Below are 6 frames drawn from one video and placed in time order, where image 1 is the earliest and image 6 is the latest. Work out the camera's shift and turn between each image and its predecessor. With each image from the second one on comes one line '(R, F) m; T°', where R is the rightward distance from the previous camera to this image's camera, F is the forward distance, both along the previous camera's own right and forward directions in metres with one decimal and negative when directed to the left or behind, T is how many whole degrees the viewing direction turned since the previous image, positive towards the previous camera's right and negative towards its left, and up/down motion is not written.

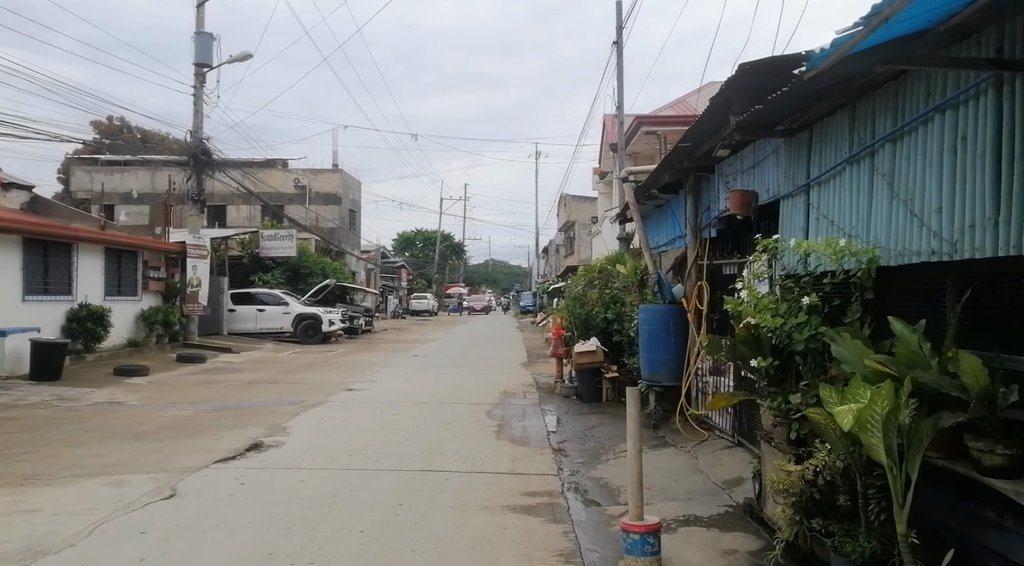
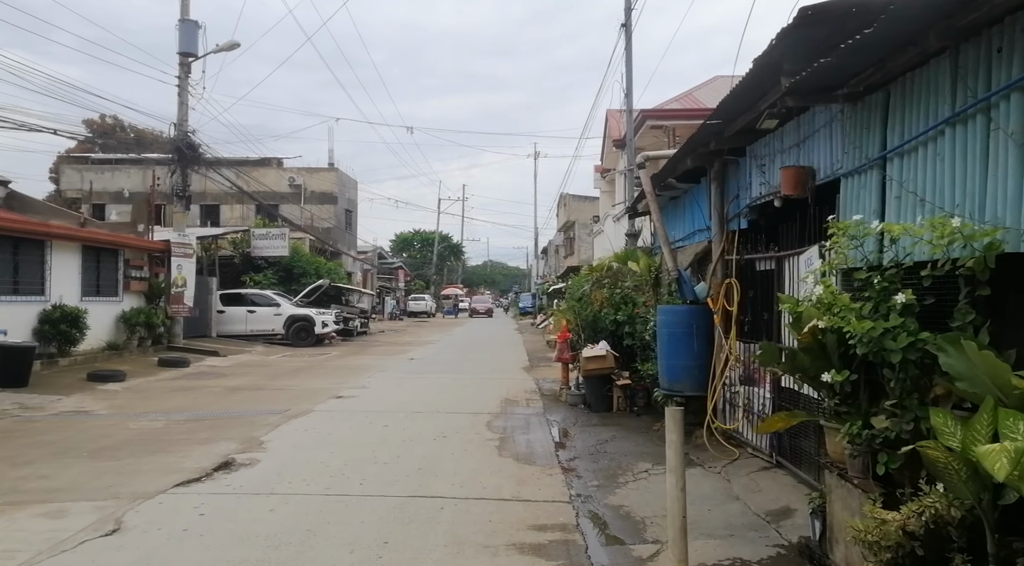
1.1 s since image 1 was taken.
(-0.1, +0.9) m; 0°
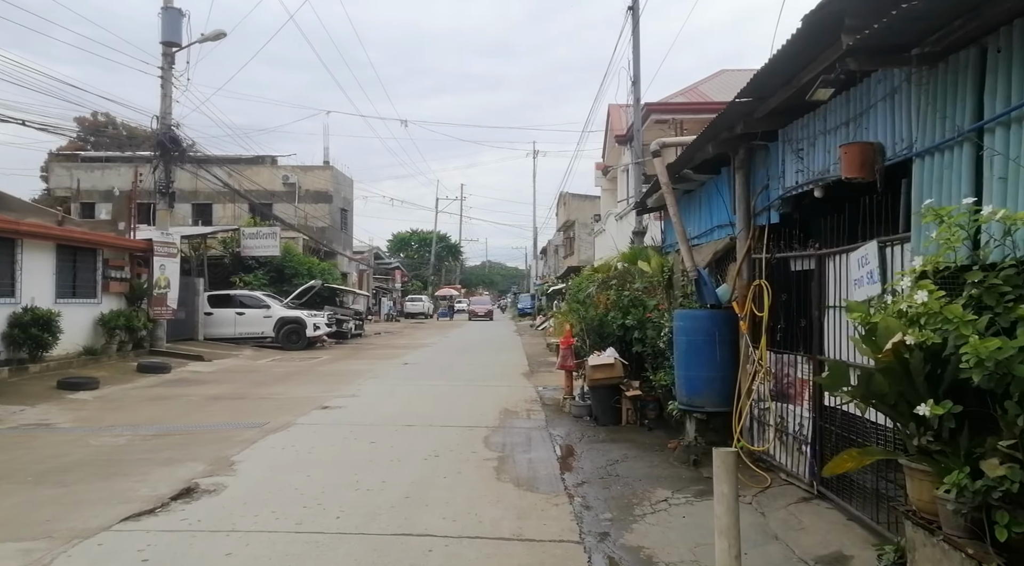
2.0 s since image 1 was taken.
(0.0, +0.8) m; 0°
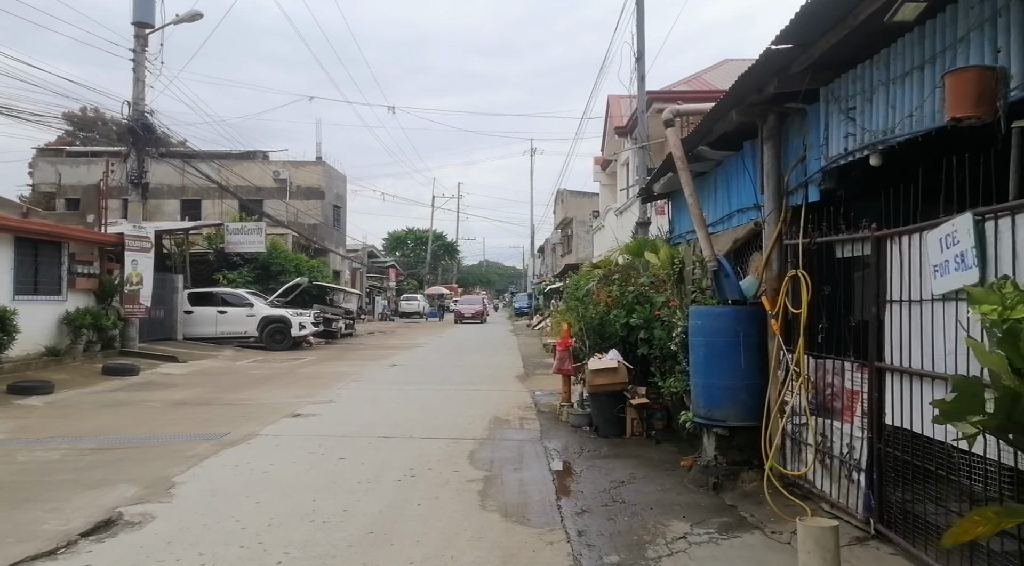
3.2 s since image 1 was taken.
(+0.1, +1.0) m; 0°
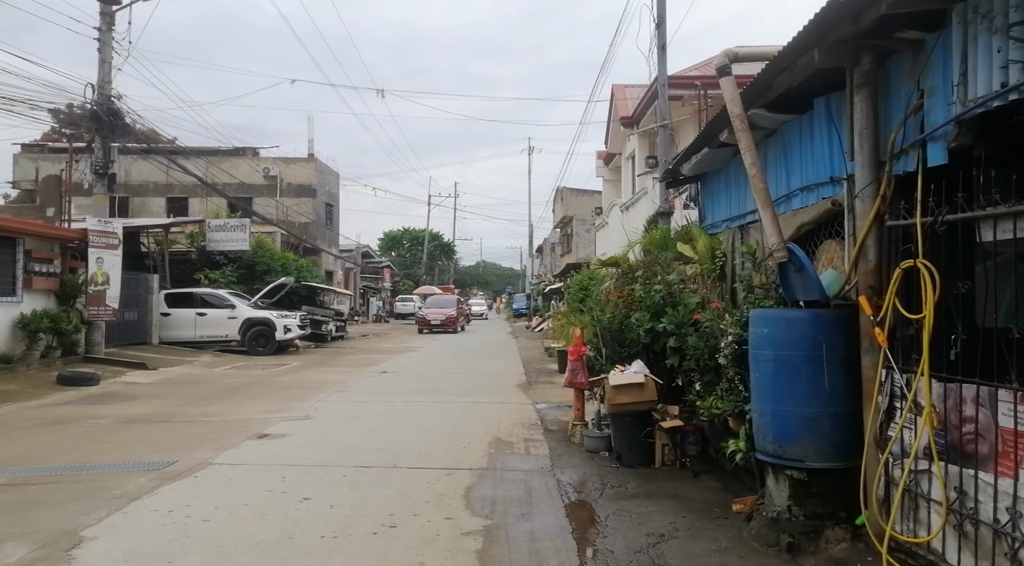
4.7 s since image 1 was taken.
(-0.1, +1.4) m; 0°
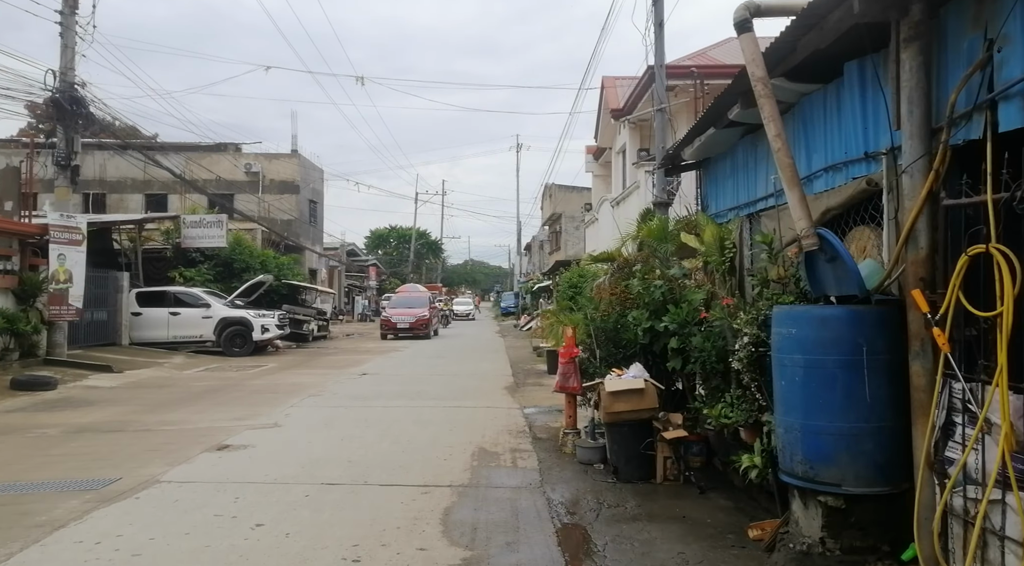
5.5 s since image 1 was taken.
(0.0, +0.7) m; +1°
